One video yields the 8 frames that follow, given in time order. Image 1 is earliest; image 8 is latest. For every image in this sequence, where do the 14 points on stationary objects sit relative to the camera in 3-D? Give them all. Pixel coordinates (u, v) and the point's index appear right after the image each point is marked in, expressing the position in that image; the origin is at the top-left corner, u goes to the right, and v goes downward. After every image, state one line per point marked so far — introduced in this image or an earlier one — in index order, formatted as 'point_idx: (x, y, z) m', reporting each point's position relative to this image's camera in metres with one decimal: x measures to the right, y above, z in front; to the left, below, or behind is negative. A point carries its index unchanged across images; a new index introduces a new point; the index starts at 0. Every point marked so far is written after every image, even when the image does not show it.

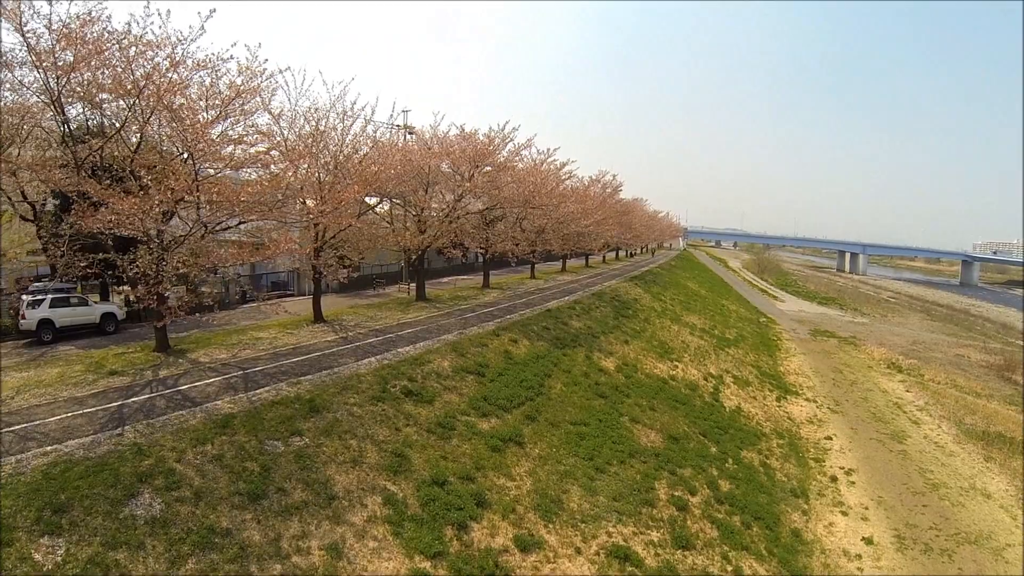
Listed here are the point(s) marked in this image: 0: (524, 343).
0: (+0.3, -1.5, +13.5) m
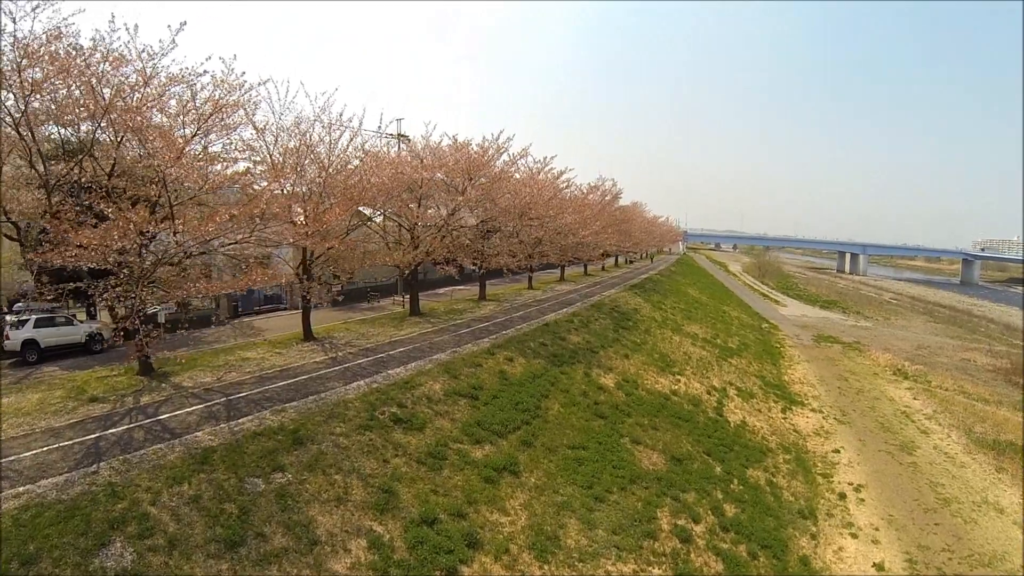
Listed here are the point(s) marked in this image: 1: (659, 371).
0: (+0.1, -1.9, +13.0) m
1: (+4.3, -2.5, +15.0) m
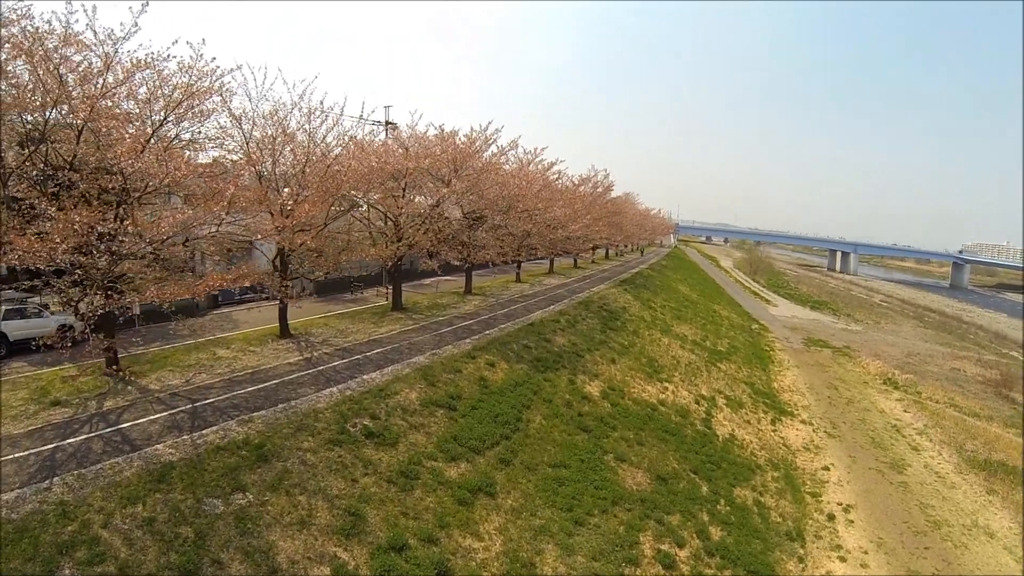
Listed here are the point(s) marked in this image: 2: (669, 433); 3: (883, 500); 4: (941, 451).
0: (-0.3, -2.0, +12.5) m
1: (+3.9, -2.6, +14.5) m
2: (+3.7, -3.5, +11.8) m
3: (+8.4, -4.8, +11.3) m
4: (+11.7, -4.5, +13.5) m
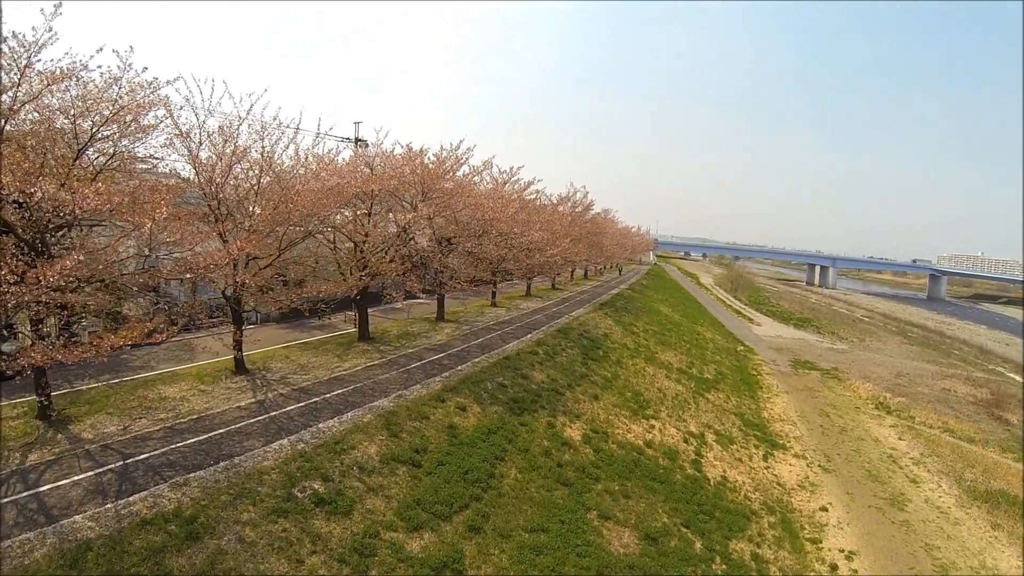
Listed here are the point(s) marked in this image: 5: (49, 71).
0: (-0.9, -2.8, +11.5) m
1: (+3.2, -3.4, +13.7) m
2: (+3.2, -4.2, +10.9) m
3: (+7.9, -5.4, +10.5) m
4: (+11.1, -5.1, +12.9) m
5: (-9.4, +4.3, +10.1) m
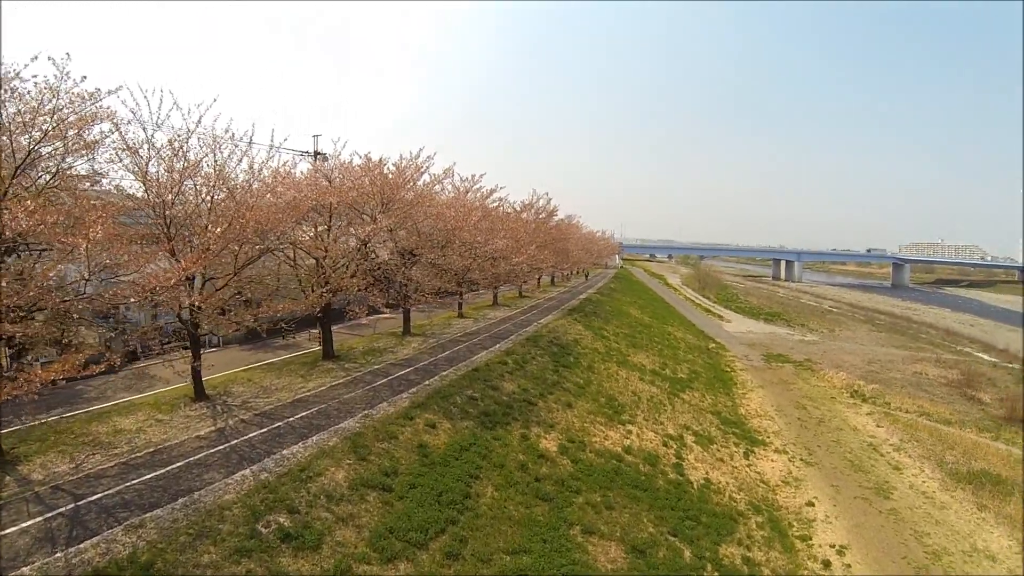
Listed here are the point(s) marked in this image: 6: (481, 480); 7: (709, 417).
0: (-1.5, -3.1, +11.0) m
1: (+2.6, -3.5, +13.3) m
2: (+2.7, -4.2, +10.5) m
3: (+7.6, -5.1, +10.3) m
4: (+10.7, -4.6, +12.8) m
5: (-10.3, +3.5, +9.4) m
6: (-0.6, -3.7, +9.6) m
7: (+6.2, -4.0, +15.4) m
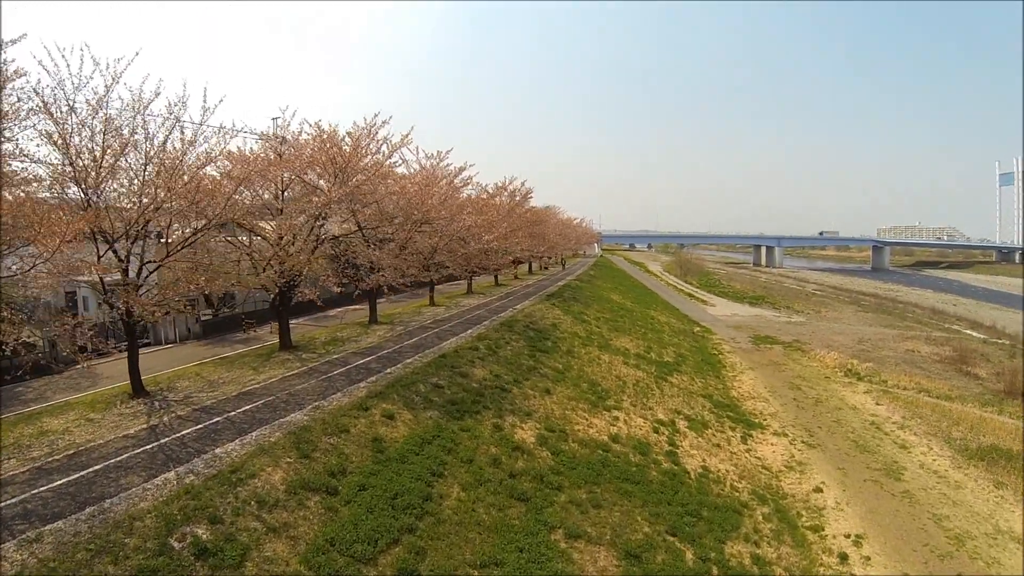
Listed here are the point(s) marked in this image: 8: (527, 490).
0: (-2.0, -2.6, +9.5) m
1: (+1.9, -2.9, +12.0) m
2: (+2.2, -3.6, +9.2) m
3: (+7.1, -4.3, +9.2) m
4: (+10.0, -3.8, +11.9) m
5: (-11.0, +3.7, +7.6) m
6: (-1.1, -3.1, +8.1) m
7: (+5.5, -3.3, +14.3) m
8: (+0.3, -3.3, +8.3) m
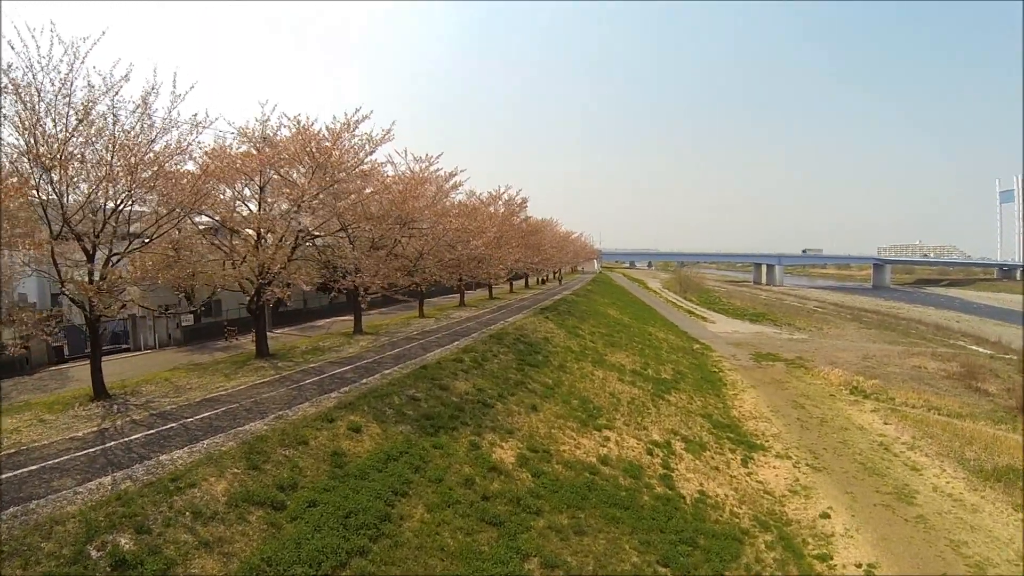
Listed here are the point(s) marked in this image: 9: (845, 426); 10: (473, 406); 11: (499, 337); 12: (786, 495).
0: (-2.4, -2.8, +8.9) m
1: (+1.6, -3.2, +11.3) m
2: (+1.9, -3.7, +8.5) m
3: (+6.8, -4.4, +8.5) m
4: (+9.7, -4.0, +11.1) m
5: (-11.4, +3.5, +7.3) m
6: (-1.4, -3.2, +7.5) m
7: (+5.1, -3.6, +13.6) m
8: (-0.1, -3.5, +7.6) m
9: (+9.2, -3.8, +13.8) m
10: (-0.7, -2.7, +10.8) m
11: (-0.4, -1.9, +16.4) m
12: (+5.6, -4.2, +10.1) m
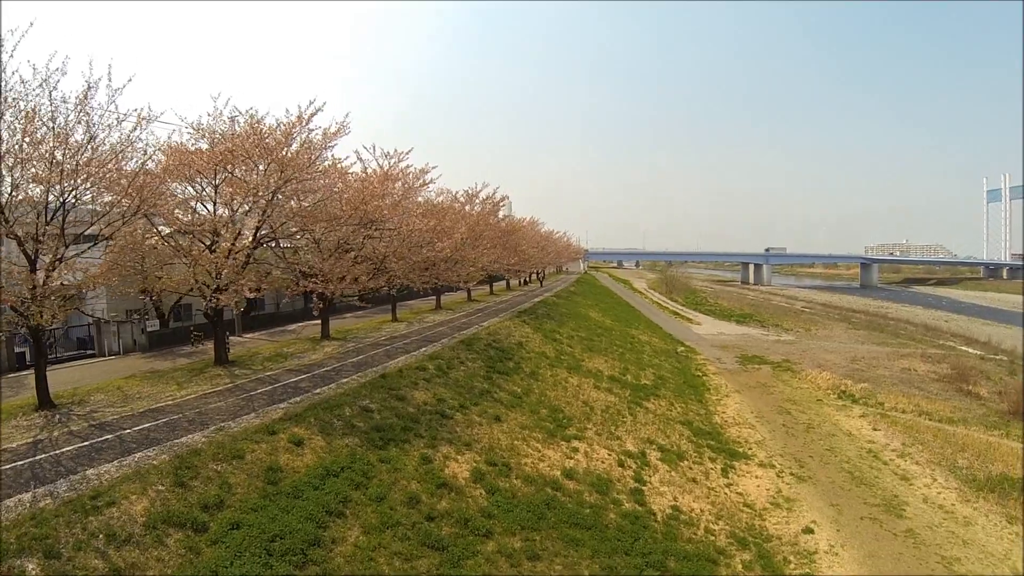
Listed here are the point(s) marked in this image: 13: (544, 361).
0: (-3.1, -2.8, +8.2) m
1: (+0.9, -3.2, +10.7) m
2: (+1.2, -3.7, +7.8) m
3: (+6.1, -4.4, +7.8) m
4: (+9.0, -4.0, +10.5) m
5: (-12.1, +3.5, +6.6) m
6: (-2.1, -3.3, +6.8) m
7: (+4.4, -3.7, +12.9) m
8: (-0.7, -3.5, +6.9) m
9: (+8.5, -3.8, +13.2) m
10: (-1.4, -2.8, +10.1) m
11: (-1.2, -2.0, +15.7) m
12: (+4.9, -4.2, +9.5) m
13: (+1.2, -2.5, +15.7) m
